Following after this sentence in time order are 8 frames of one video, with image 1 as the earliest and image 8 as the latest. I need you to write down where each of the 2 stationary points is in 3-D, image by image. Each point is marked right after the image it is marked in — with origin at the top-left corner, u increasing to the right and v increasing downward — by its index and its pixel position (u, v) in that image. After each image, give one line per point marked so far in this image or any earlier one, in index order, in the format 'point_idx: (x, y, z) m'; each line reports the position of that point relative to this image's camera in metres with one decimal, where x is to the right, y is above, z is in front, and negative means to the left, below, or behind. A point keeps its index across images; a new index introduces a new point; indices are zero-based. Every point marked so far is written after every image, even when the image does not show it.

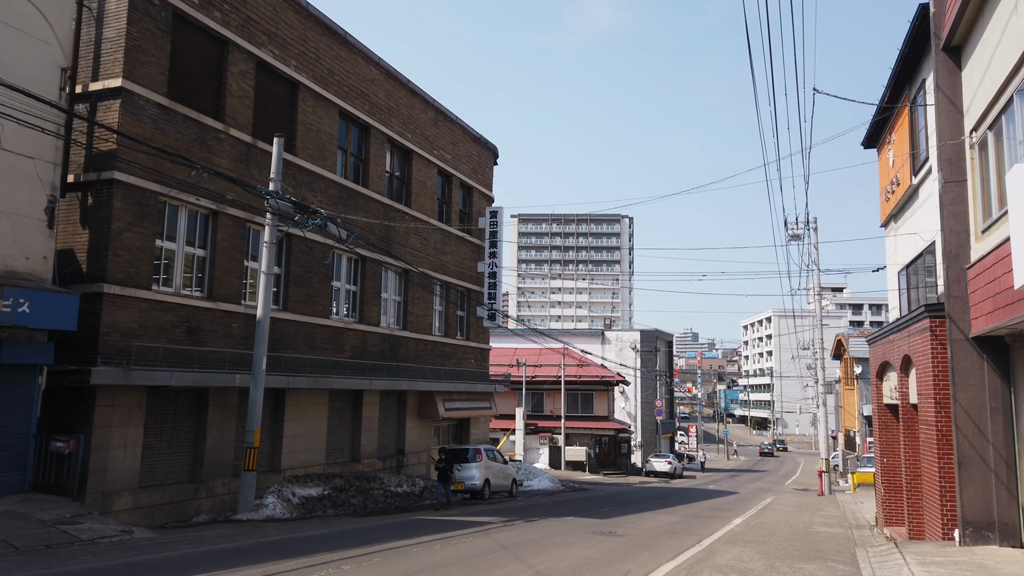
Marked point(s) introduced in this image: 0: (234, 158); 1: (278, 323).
0: (-6.4, +3.0, +17.2) m
1: (-5.7, -0.9, +18.5) m
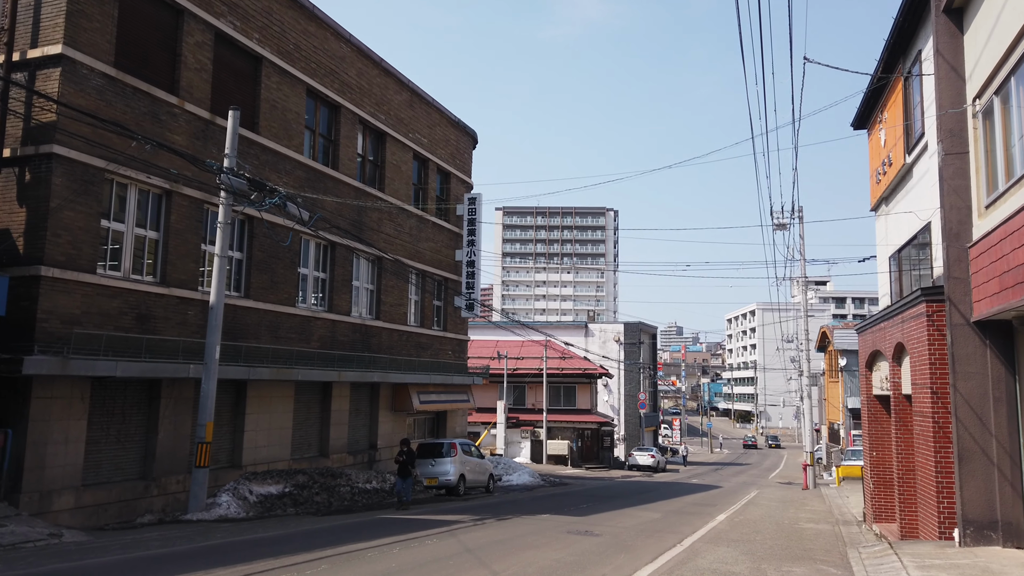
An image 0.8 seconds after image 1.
0: (-6.9, +3.3, +16.2) m
1: (-6.3, -0.5, +17.5) m
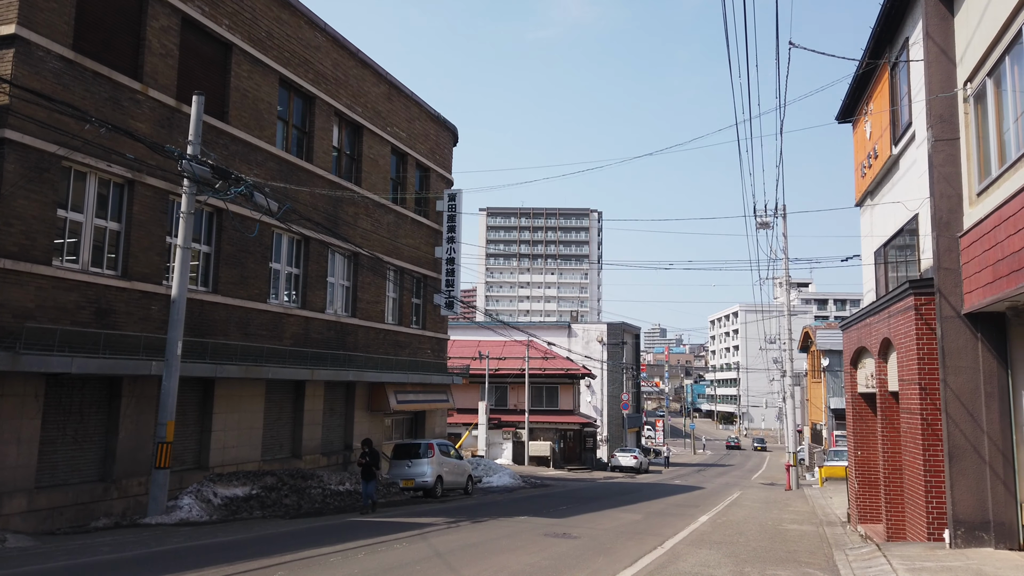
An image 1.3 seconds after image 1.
0: (-7.4, +3.4, +15.6) m
1: (-6.8, -0.4, +16.8) m
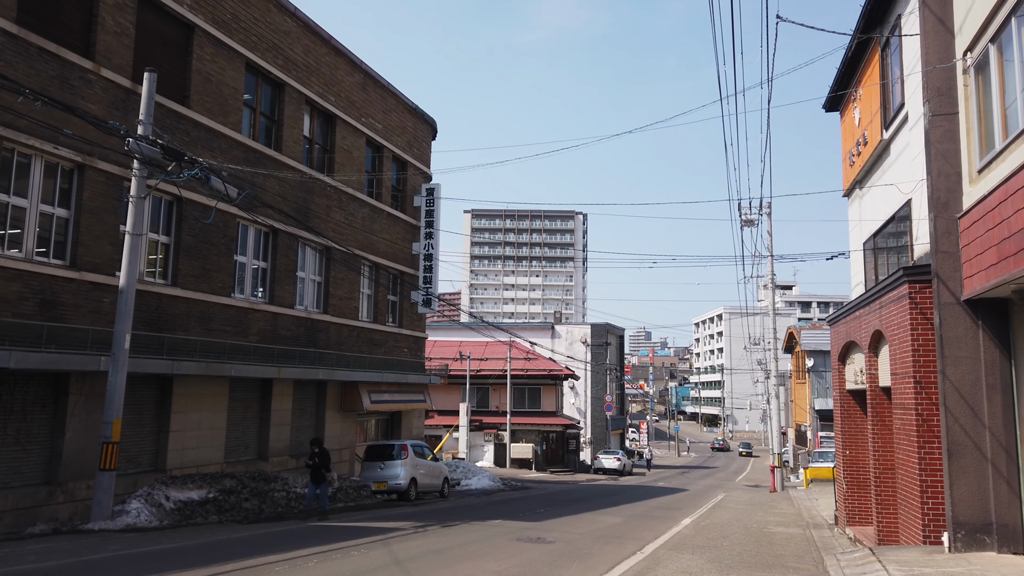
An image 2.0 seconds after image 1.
0: (-7.9, +3.6, +14.7) m
1: (-7.3, -0.2, +15.9) m
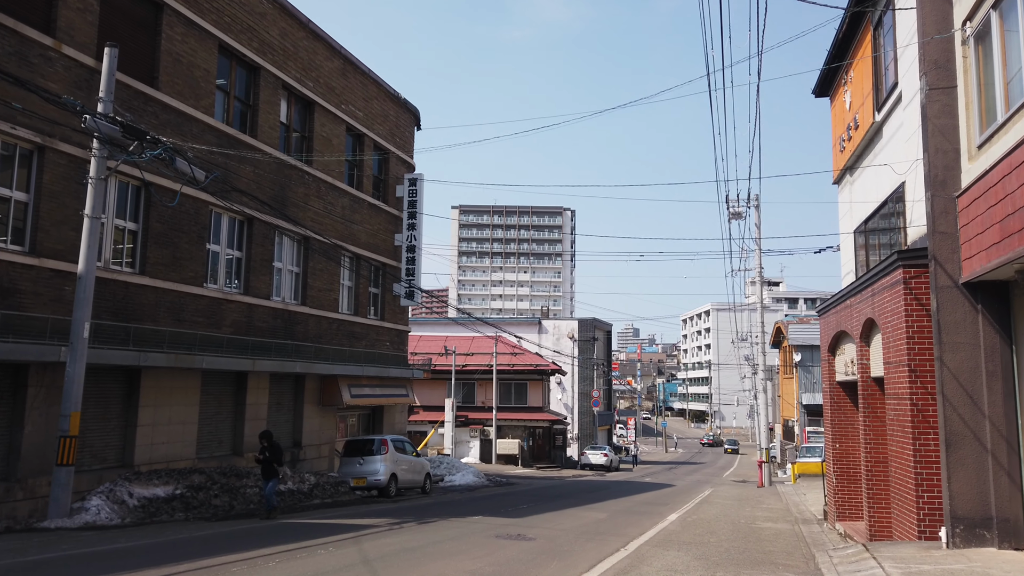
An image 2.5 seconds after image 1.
0: (-8.3, +3.8, +14.0) m
1: (-7.7, 0.0, +15.3) m
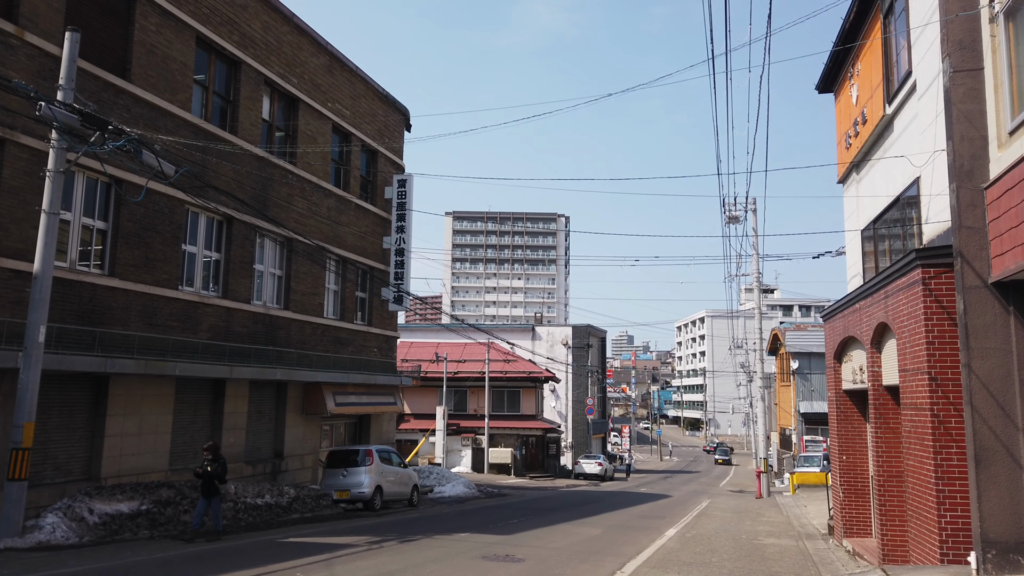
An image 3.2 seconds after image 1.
0: (-8.4, +3.8, +13.2) m
1: (-7.9, -0.1, +14.5) m
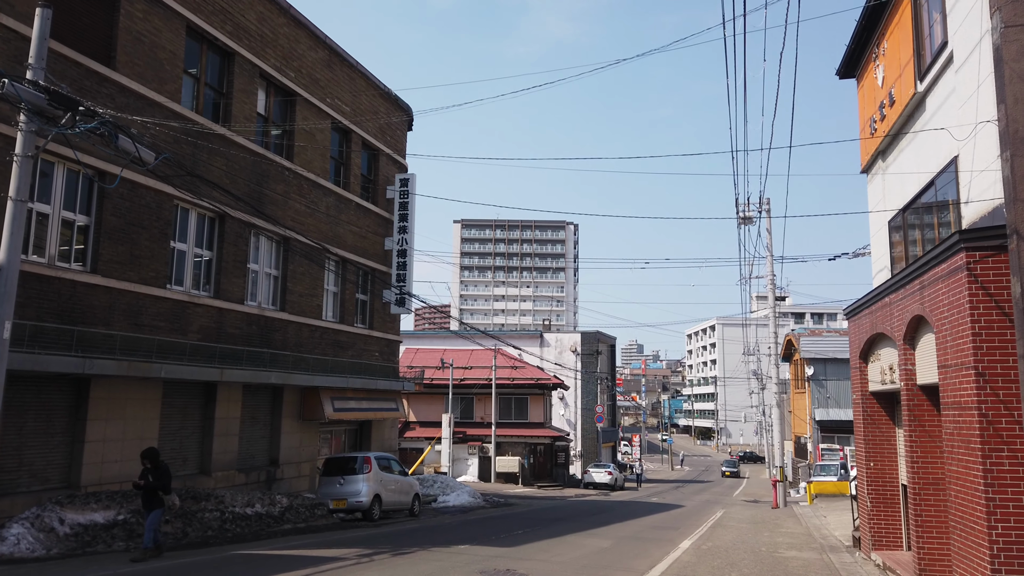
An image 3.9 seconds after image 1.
0: (-8.4, +3.9, +12.5) m
1: (-7.9, 0.0, +13.7) m
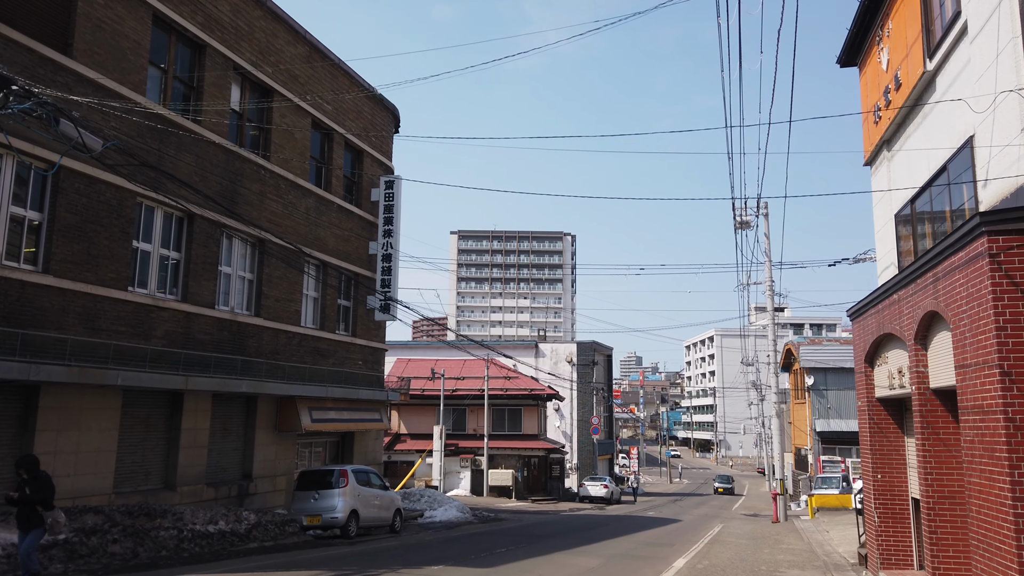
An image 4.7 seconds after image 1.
0: (-8.7, +3.9, +11.7) m
1: (-8.2, 0.0, +12.8) m
